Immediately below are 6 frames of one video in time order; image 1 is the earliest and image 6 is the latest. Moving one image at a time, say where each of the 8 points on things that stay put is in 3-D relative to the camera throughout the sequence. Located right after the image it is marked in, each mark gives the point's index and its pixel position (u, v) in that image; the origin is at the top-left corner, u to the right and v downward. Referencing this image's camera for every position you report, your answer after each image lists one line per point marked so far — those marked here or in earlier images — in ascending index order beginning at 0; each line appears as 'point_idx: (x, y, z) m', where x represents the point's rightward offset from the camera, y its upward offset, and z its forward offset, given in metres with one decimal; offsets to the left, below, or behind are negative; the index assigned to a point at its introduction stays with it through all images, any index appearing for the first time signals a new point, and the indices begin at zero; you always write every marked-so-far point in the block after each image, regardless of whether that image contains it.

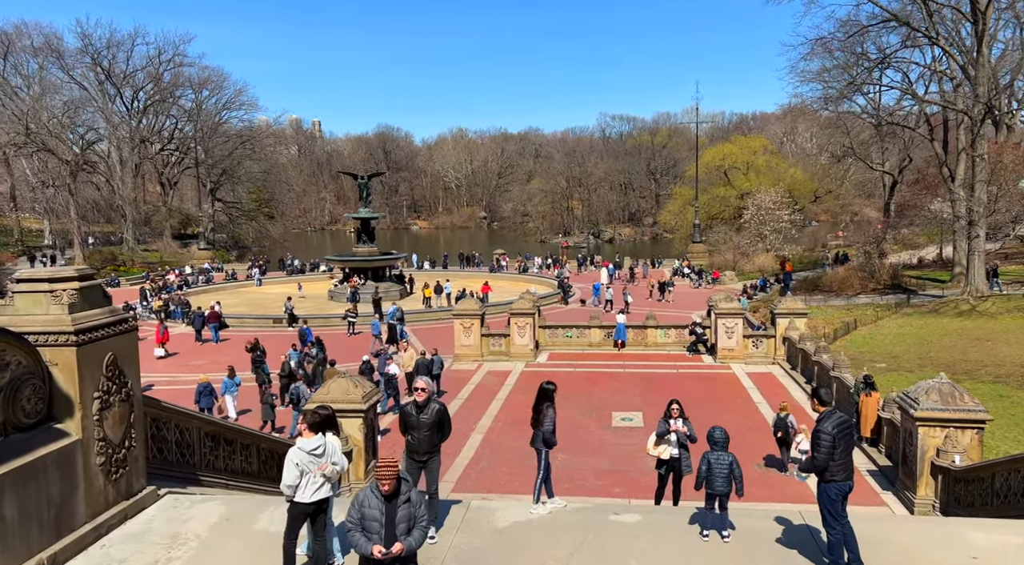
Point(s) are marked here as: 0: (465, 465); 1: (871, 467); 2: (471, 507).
0: (-0.8, -3.1, +13.1) m
1: (+5.7, -3.0, +12.3) m
2: (-0.4, -2.1, +7.2) m
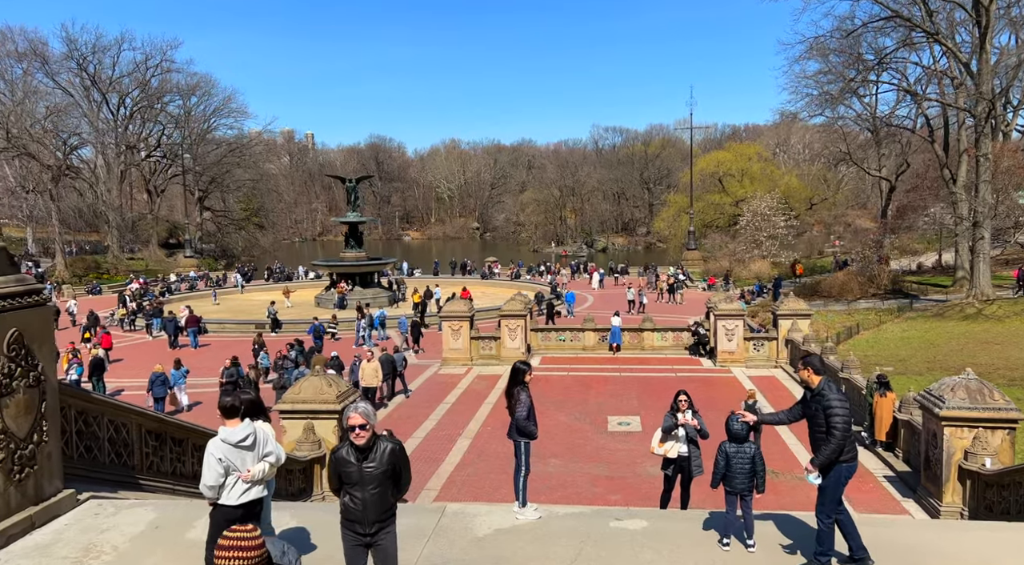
0: (-1.0, -3.0, +12.1) m
1: (+5.6, -2.8, +11.4) m
2: (-0.5, -1.9, +6.2) m
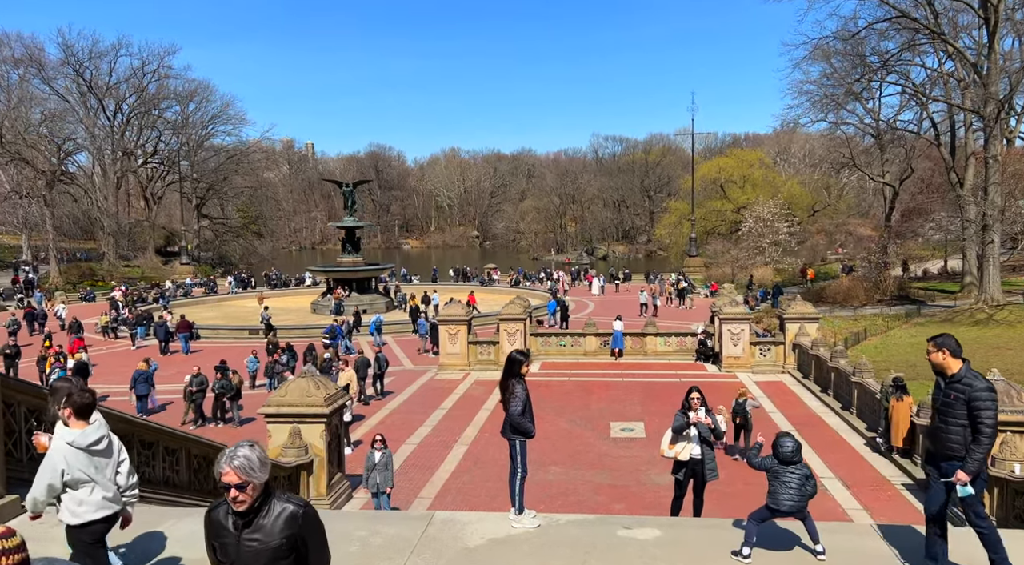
0: (-1.0, -2.9, +11.5) m
1: (+5.5, -2.8, +10.8) m
2: (-0.6, -1.7, +5.6) m
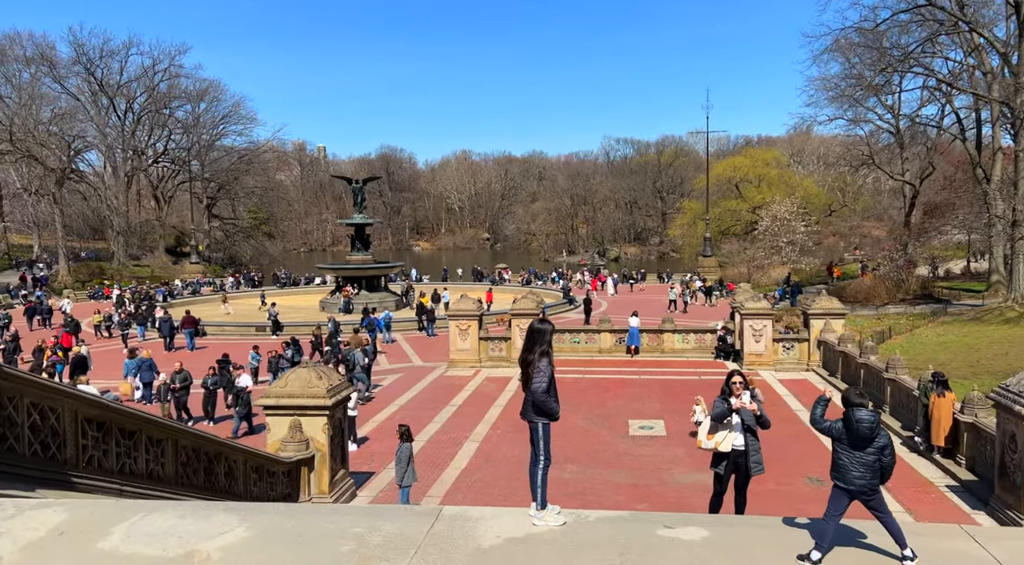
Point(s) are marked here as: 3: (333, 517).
0: (-0.8, -2.7, +10.8) m
1: (+5.7, -2.6, +10.0) m
2: (-0.5, -1.5, +5.0) m
3: (-1.2, -1.5, +5.0) m
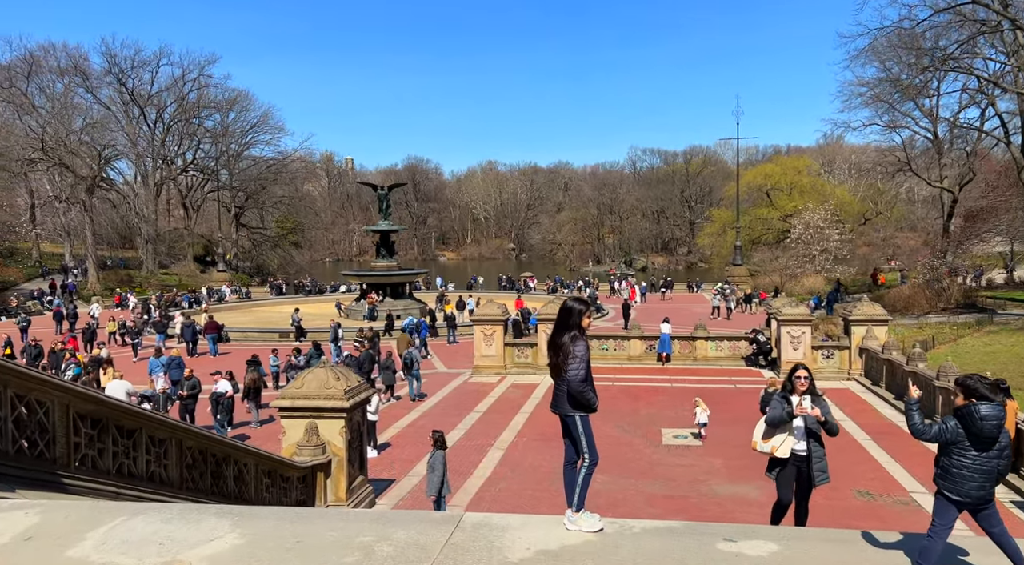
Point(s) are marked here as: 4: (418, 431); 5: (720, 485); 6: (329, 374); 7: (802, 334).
0: (-0.4, -2.7, +10.3) m
1: (+6.1, -2.6, +9.3) m
2: (-0.3, -1.4, +4.4) m
3: (-1.0, -1.4, +4.5) m
4: (-1.7, -2.6, +13.5) m
5: (+2.7, -2.7, +10.1) m
6: (-2.2, -1.1, +9.1) m
7: (+6.5, -1.2, +17.3) m
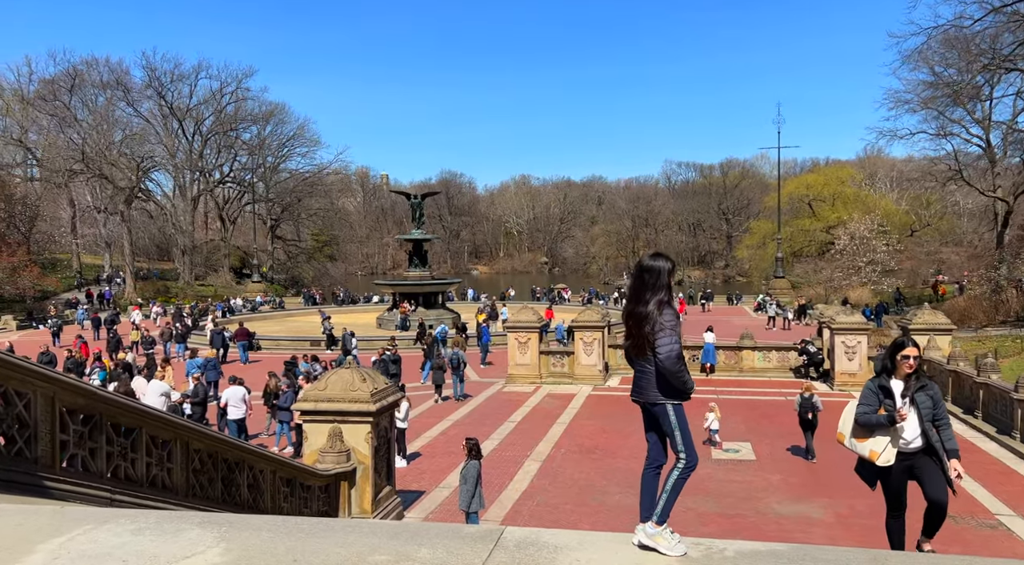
0: (0.0, -2.7, +9.5) m
1: (+6.5, -2.6, +8.2) m
2: (0.0, -1.3, +3.7) m
3: (-0.8, -1.2, +3.7) m
4: (-1.1, -2.6, +12.8) m
5: (+3.2, -2.6, +9.2) m
6: (-1.7, -1.0, +8.4) m
7: (+7.3, -1.3, +16.3) m
